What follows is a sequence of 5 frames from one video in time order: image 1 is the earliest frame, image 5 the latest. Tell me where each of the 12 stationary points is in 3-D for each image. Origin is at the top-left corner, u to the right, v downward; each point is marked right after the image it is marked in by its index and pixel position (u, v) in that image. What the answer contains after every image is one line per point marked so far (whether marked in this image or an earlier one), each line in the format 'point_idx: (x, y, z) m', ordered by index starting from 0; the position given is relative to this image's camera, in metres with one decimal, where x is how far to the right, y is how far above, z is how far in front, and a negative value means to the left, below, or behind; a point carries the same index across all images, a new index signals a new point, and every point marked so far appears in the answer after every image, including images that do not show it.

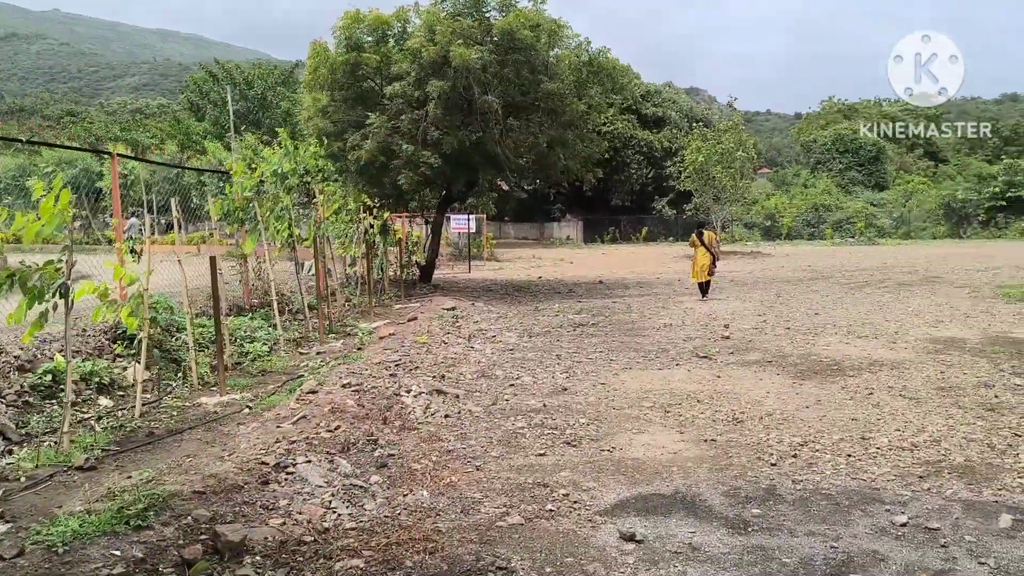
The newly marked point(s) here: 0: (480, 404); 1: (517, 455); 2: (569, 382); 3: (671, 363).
0: (-0.2, -0.8, +5.9) m
1: (0.0, -0.9, +4.6) m
2: (+0.4, -0.7, +6.6) m
3: (+1.4, -0.7, +7.5) m
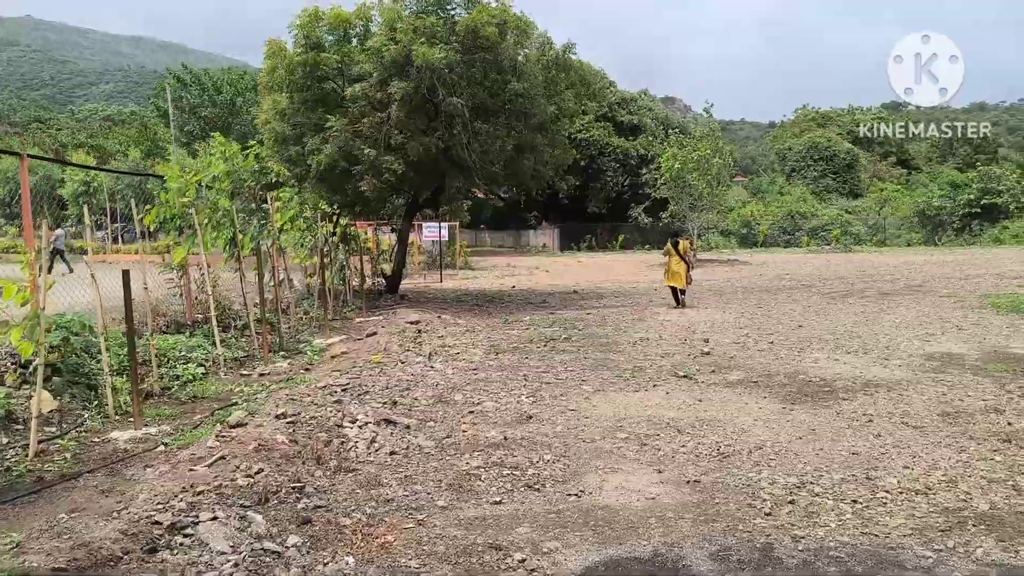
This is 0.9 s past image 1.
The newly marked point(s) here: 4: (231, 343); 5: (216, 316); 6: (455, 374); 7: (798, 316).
0: (-0.5, -0.9, +5.2) m
1: (-0.2, -1.0, +3.9) m
2: (+0.2, -0.8, +5.9) m
3: (+1.1, -0.8, +6.9) m
4: (-2.7, -0.5, +8.2) m
5: (-3.0, -0.3, +8.7) m
6: (-0.5, -0.7, +7.1) m
7: (+3.8, -0.4, +11.4) m
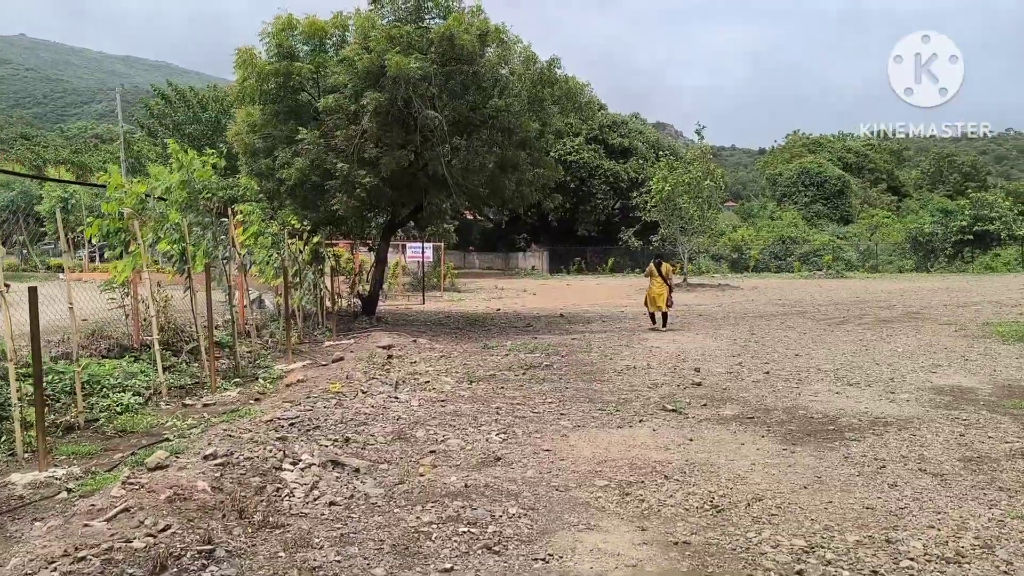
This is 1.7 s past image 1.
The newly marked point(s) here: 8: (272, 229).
0: (-0.7, -1.0, +4.5) m
1: (-0.4, -1.1, +3.3) m
2: (0.0, -1.0, +5.2) m
3: (+0.9, -1.0, +6.2) m
4: (-2.9, -0.7, +7.5) m
5: (-3.2, -0.5, +8.0) m
6: (-0.7, -0.9, +6.4) m
7: (+3.6, -0.7, +10.8) m
8: (-3.0, +0.7, +10.5) m
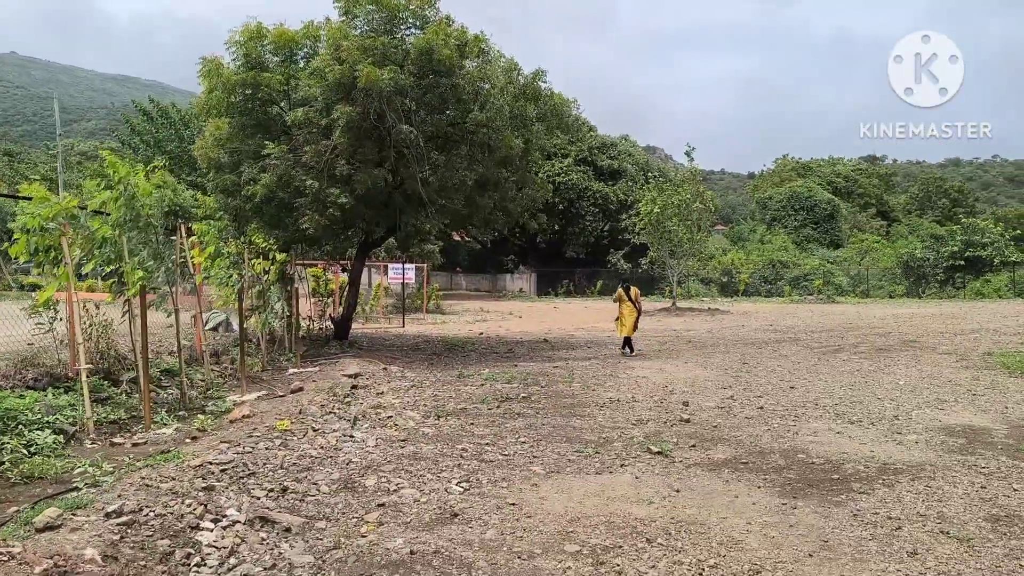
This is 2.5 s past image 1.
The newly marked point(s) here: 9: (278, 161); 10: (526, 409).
0: (-0.9, -1.2, +3.8) m
1: (-0.6, -1.2, +2.6) m
2: (-0.3, -1.1, +4.6) m
3: (+0.7, -1.2, +5.6) m
4: (-3.2, -0.9, +6.8) m
5: (-3.5, -0.7, +7.3) m
6: (-0.9, -1.1, +5.8) m
7: (+3.3, -1.0, +10.2) m
8: (-3.2, +0.5, +9.9) m
9: (-2.9, +1.6, +10.7) m
10: (+0.1, -1.1, +7.8) m
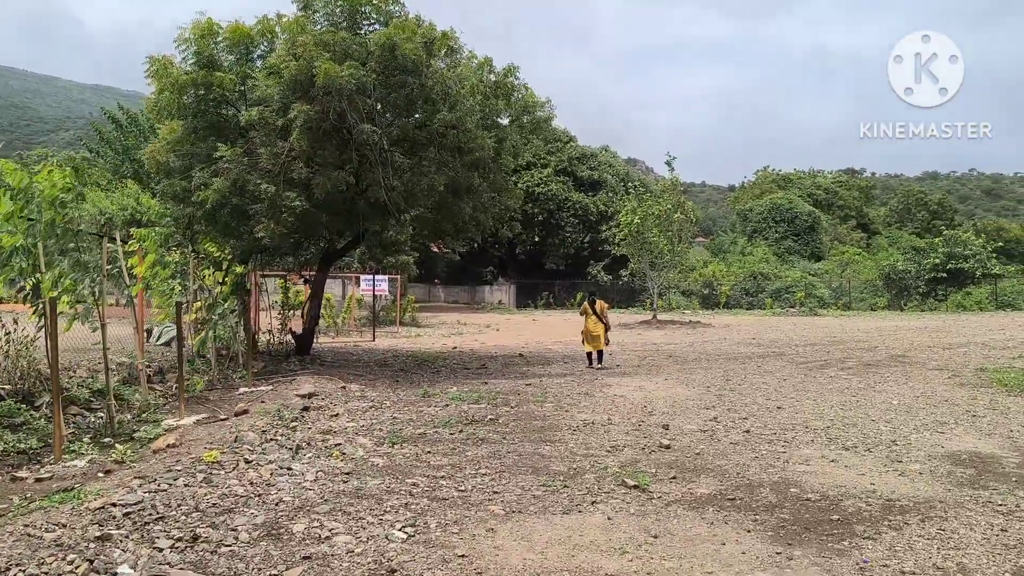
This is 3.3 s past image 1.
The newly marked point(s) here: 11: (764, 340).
0: (-1.1, -1.2, +3.1) m
1: (-0.8, -1.2, +1.9) m
2: (-0.5, -1.2, +3.9) m
3: (+0.4, -1.2, +4.9) m
4: (-3.4, -1.0, +6.1) m
5: (-3.8, -0.8, +6.6) m
6: (-1.2, -1.2, +5.1) m
7: (+2.9, -1.2, +9.6) m
8: (-3.6, +0.3, +9.2) m
9: (-3.3, +1.5, +10.0) m
10: (-0.2, -1.2, +7.1) m
11: (+5.8, -1.2, +19.6) m
